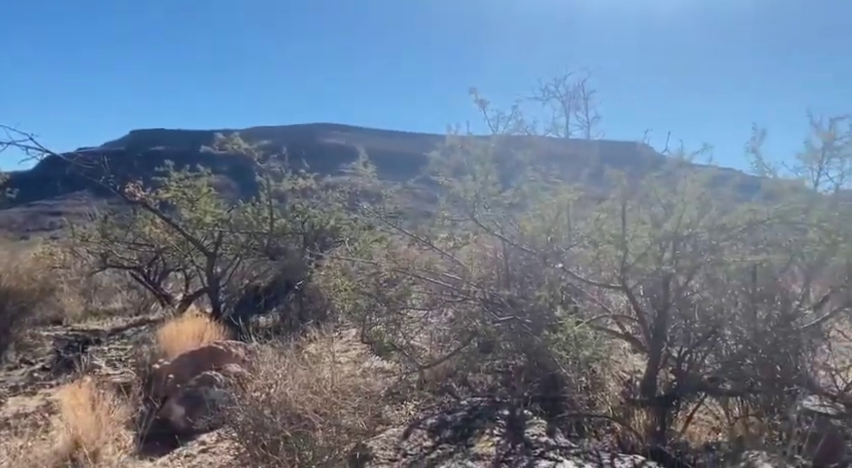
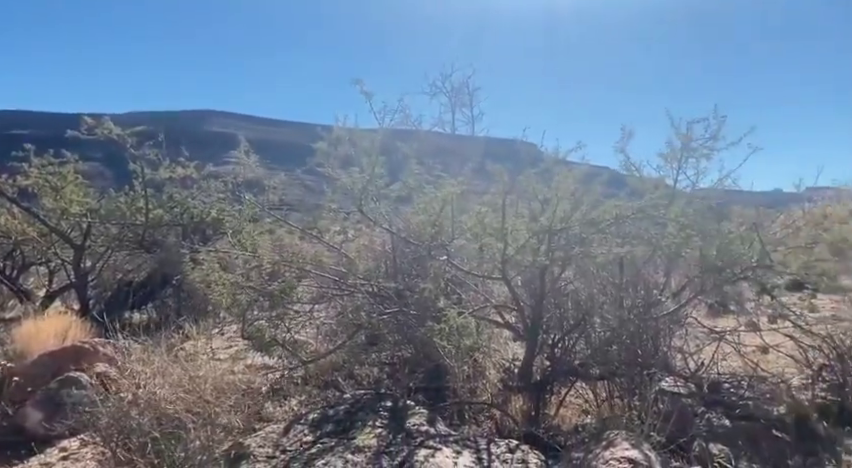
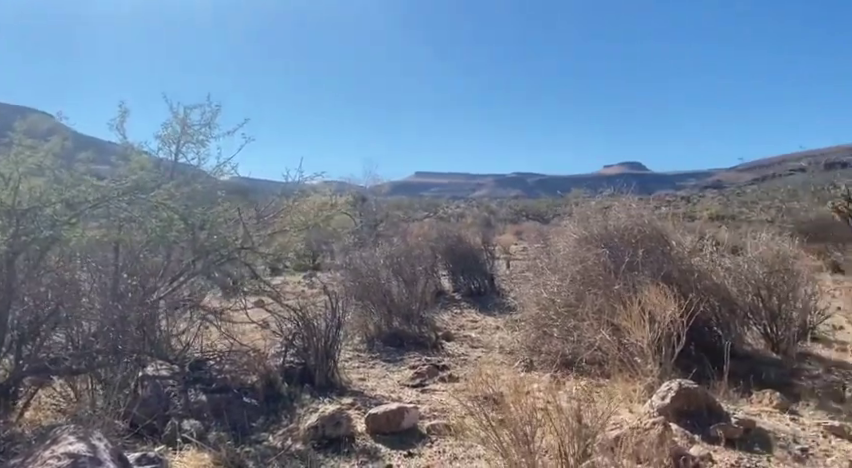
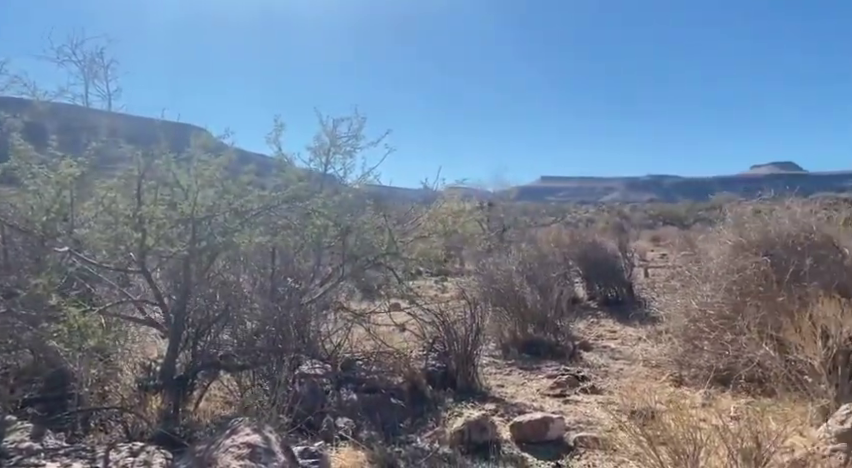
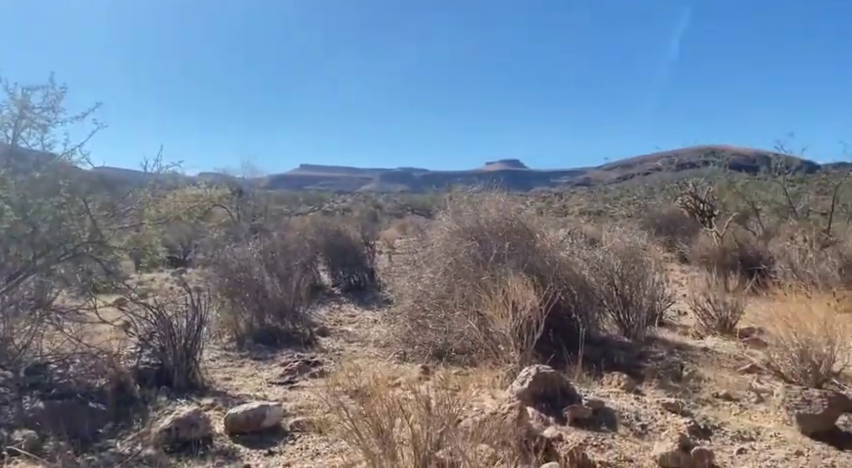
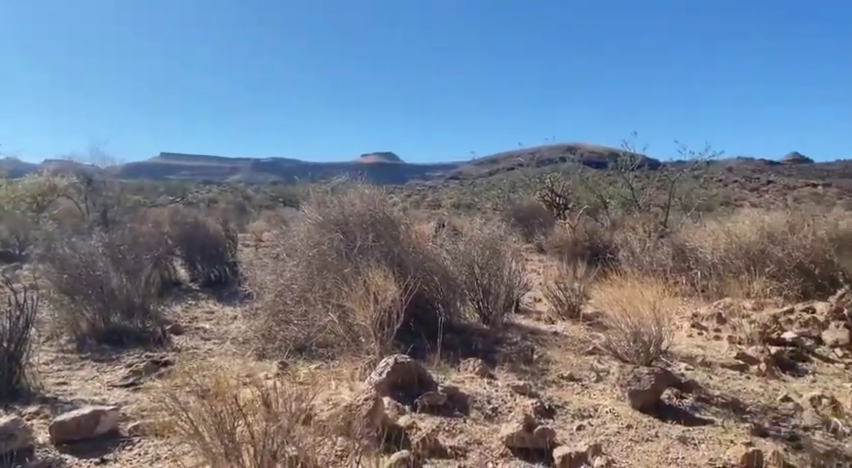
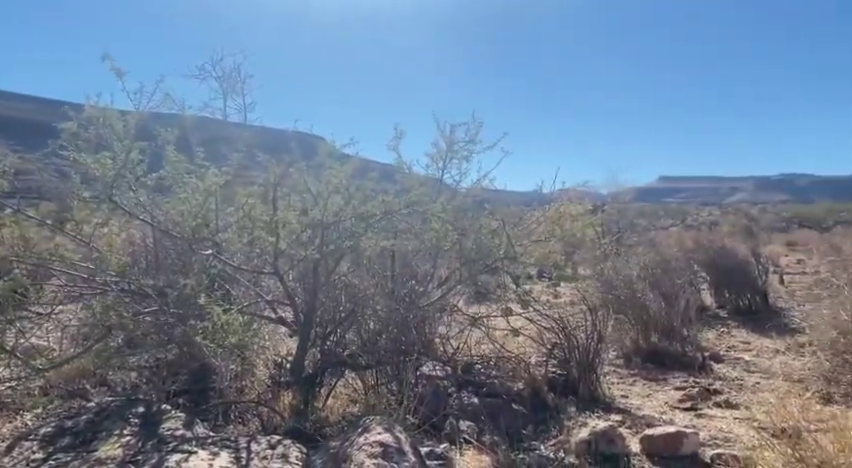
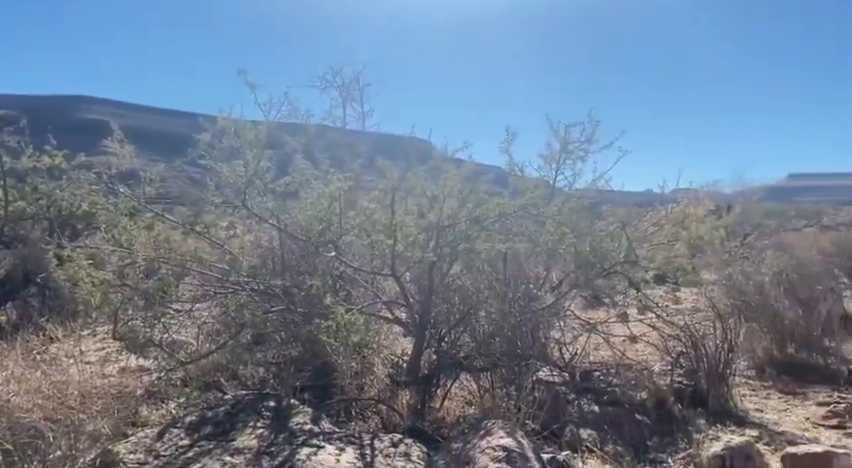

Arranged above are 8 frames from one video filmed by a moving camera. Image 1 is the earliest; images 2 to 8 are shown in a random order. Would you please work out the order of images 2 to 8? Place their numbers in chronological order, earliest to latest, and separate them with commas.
2, 8, 7, 4, 3, 5, 6
